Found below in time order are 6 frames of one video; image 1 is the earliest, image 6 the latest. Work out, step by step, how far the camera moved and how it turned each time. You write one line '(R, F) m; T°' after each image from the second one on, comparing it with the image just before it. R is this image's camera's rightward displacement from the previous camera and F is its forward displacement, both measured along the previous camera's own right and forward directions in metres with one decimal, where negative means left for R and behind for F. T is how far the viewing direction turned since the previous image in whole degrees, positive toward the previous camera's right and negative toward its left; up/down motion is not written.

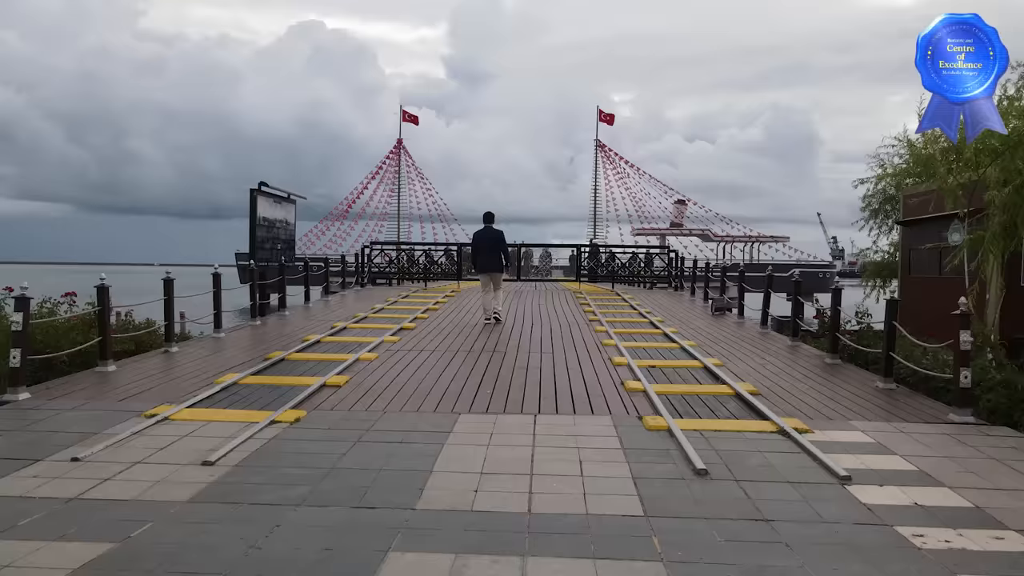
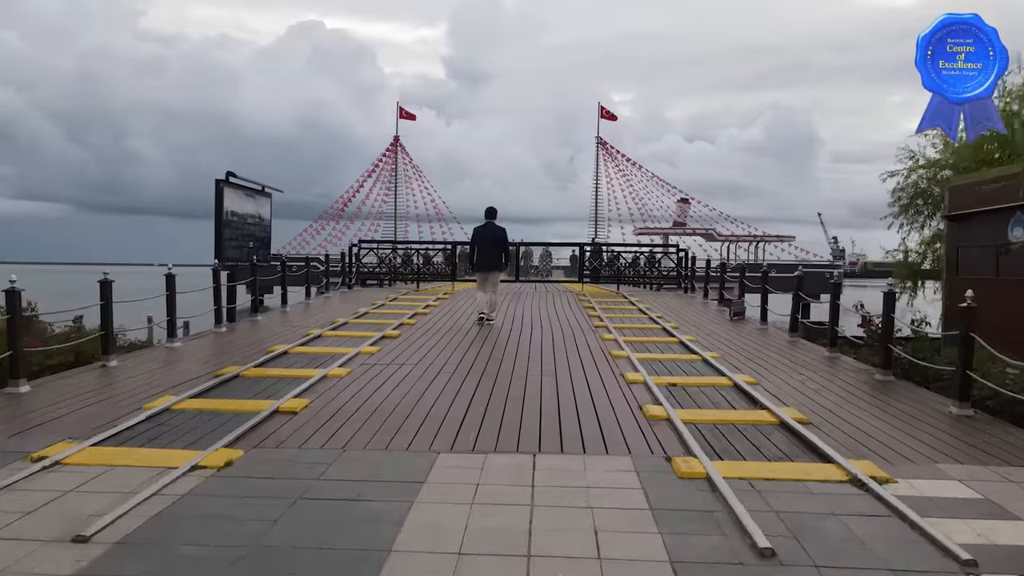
(0.0, +1.1) m; 0°
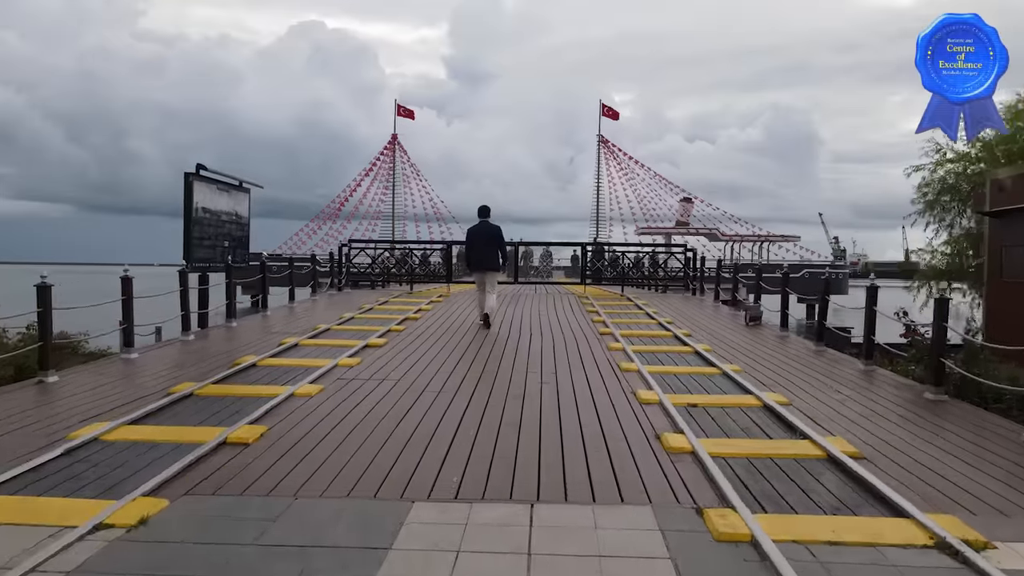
(0.0, +0.8) m; 0°
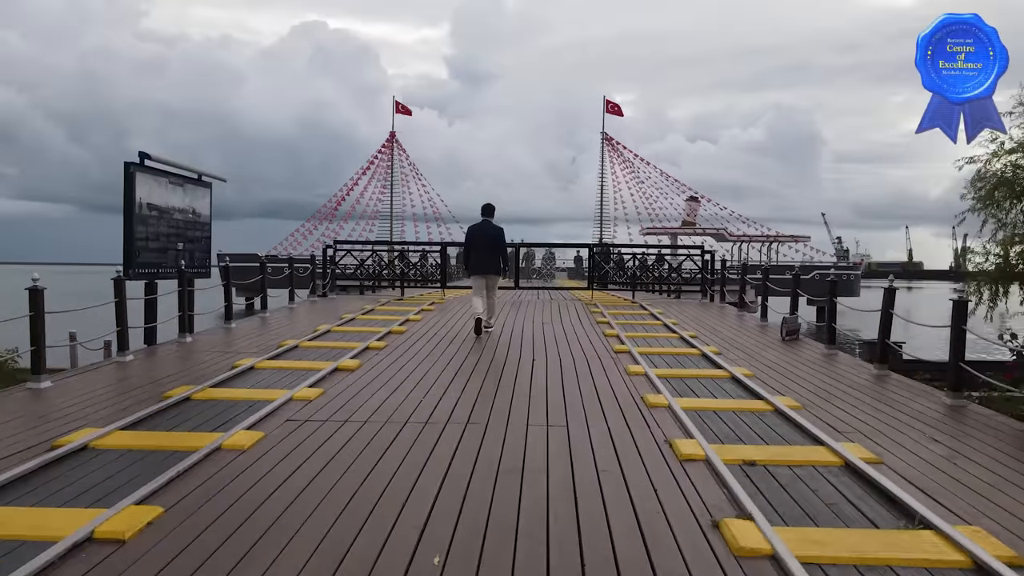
(0.0, +1.3) m; 0°
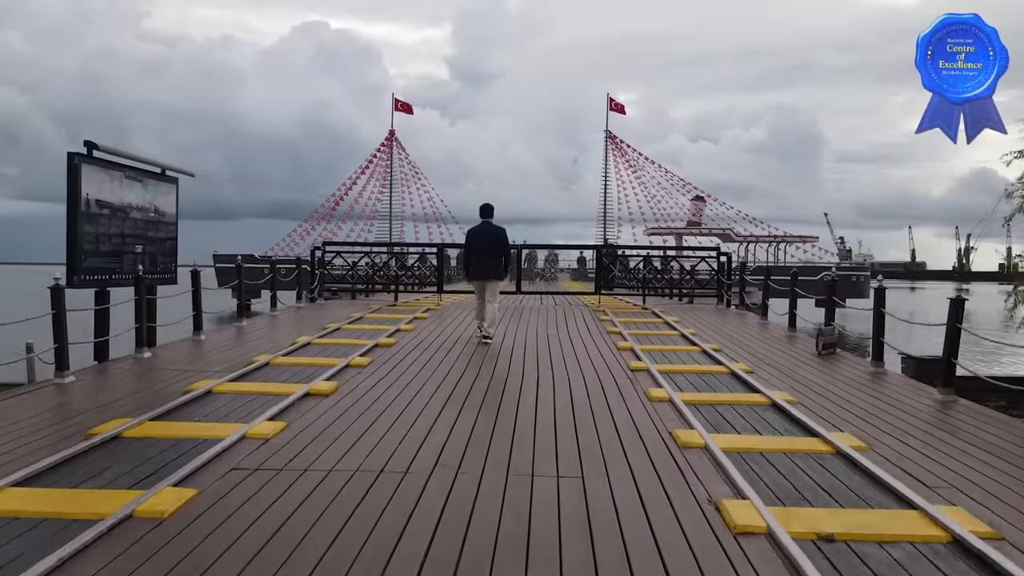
(0.0, +0.9) m; 0°
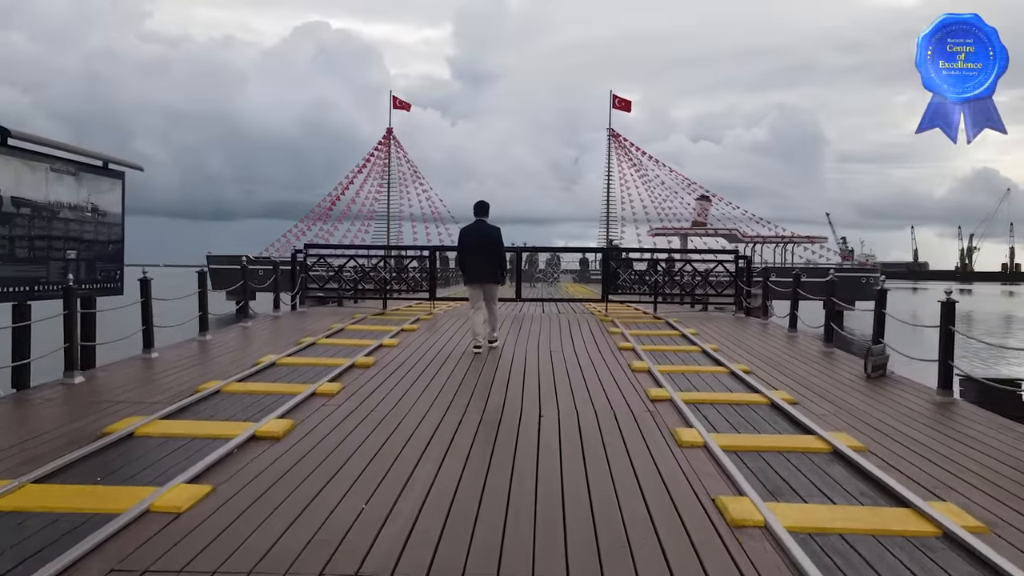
(0.0, +1.0) m; 0°
